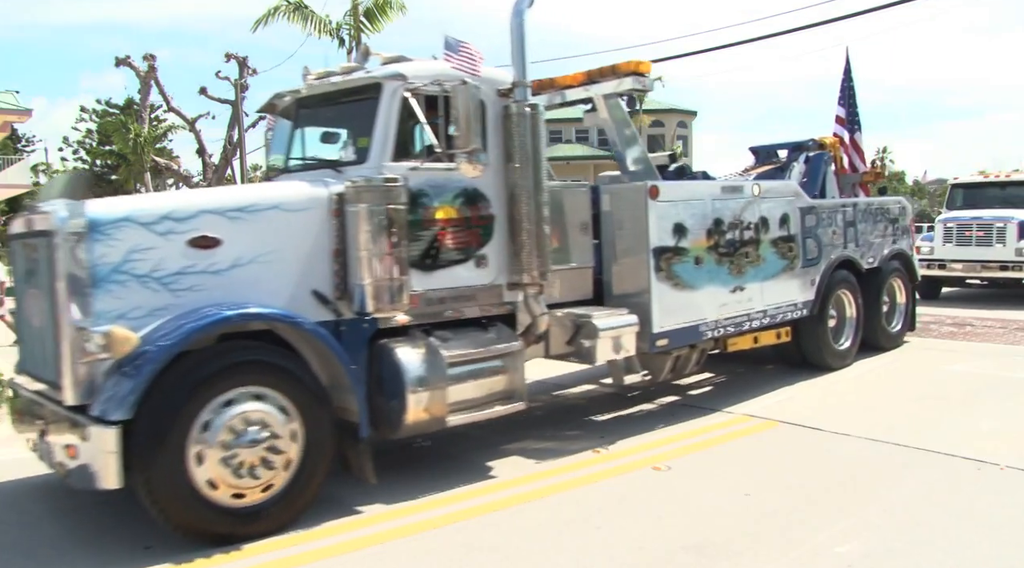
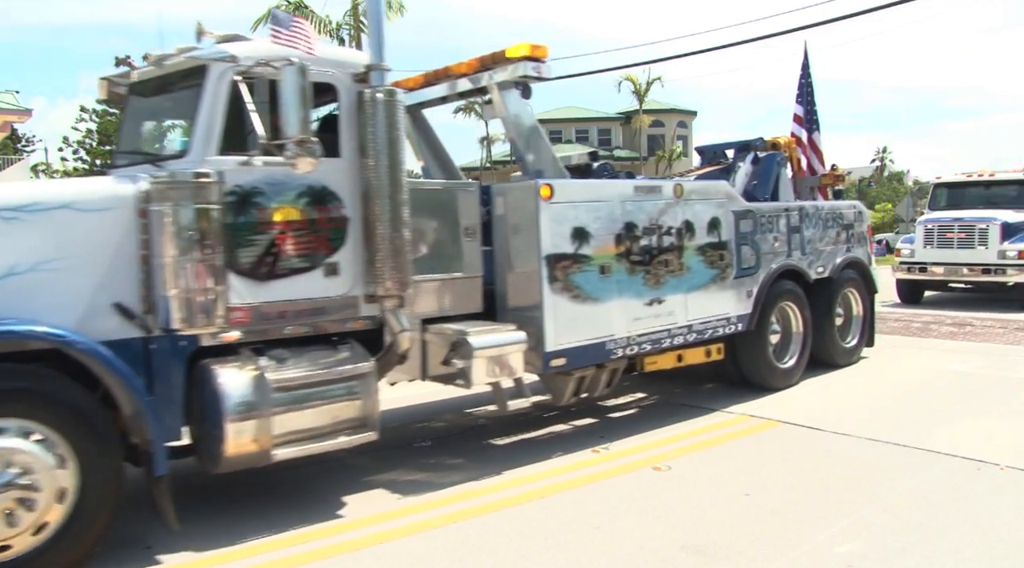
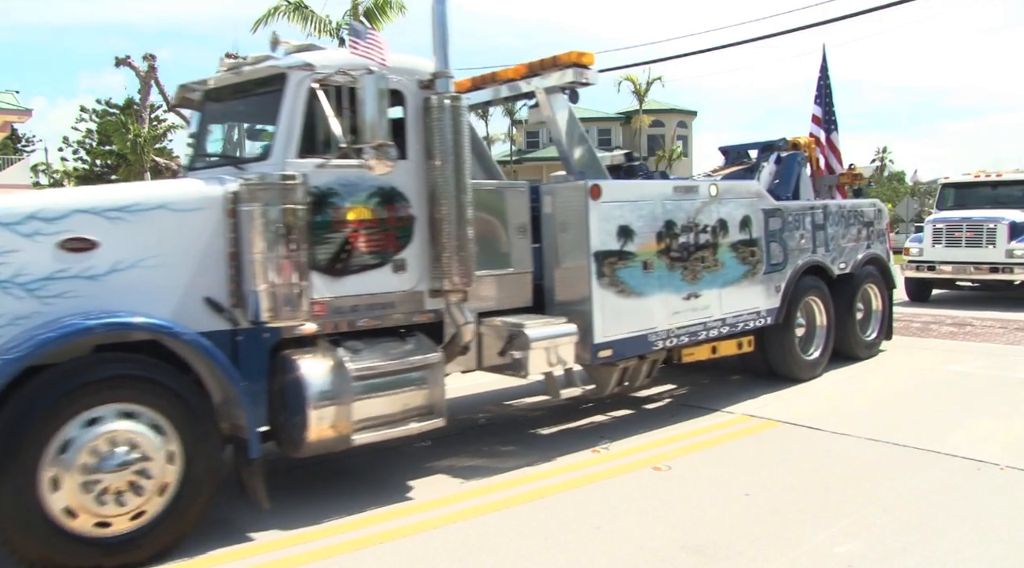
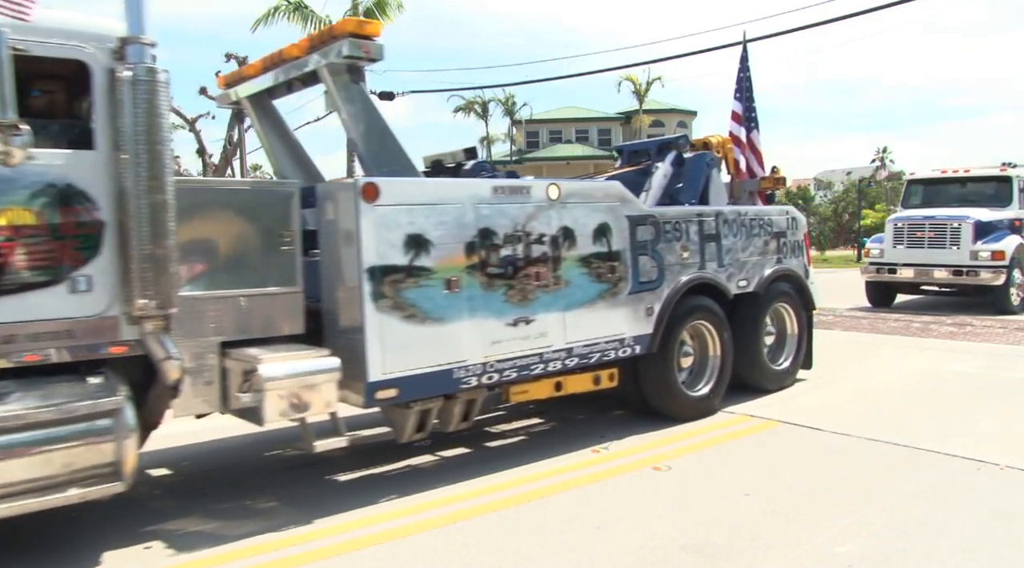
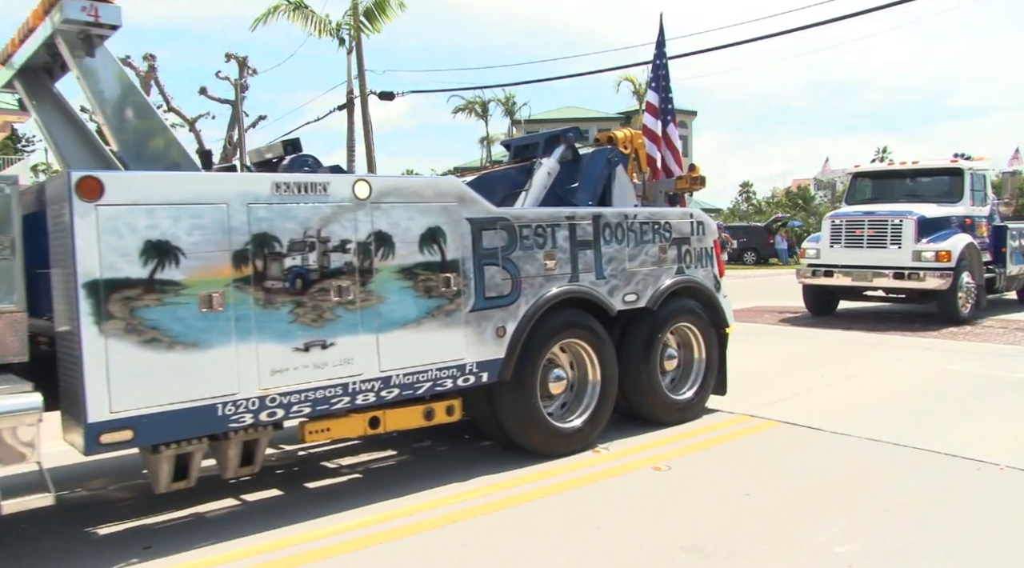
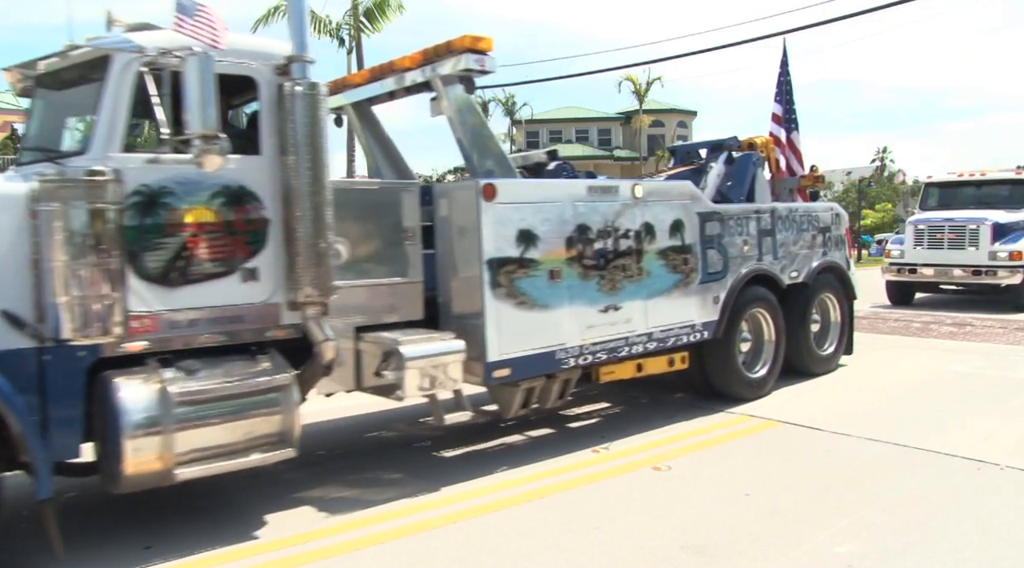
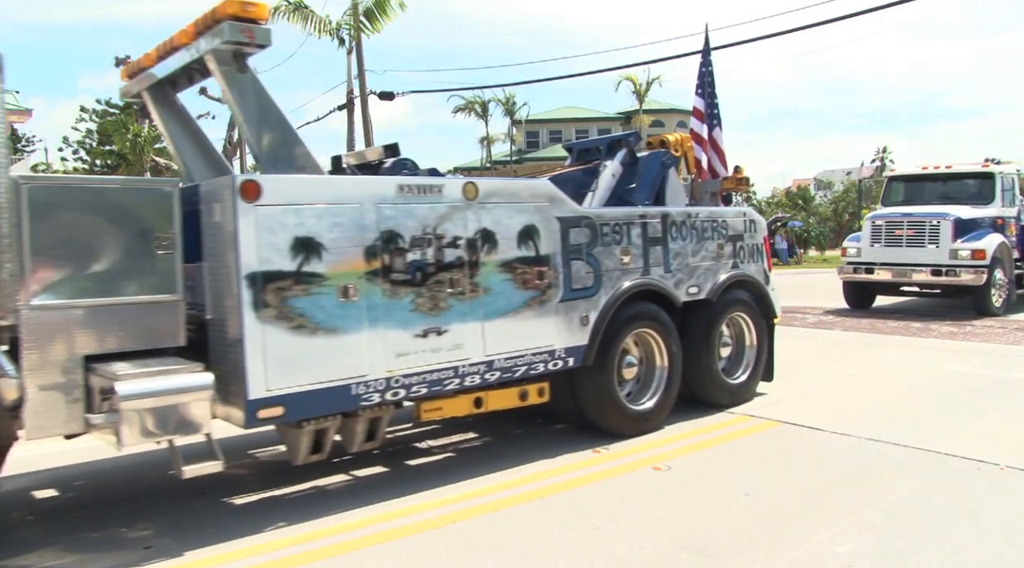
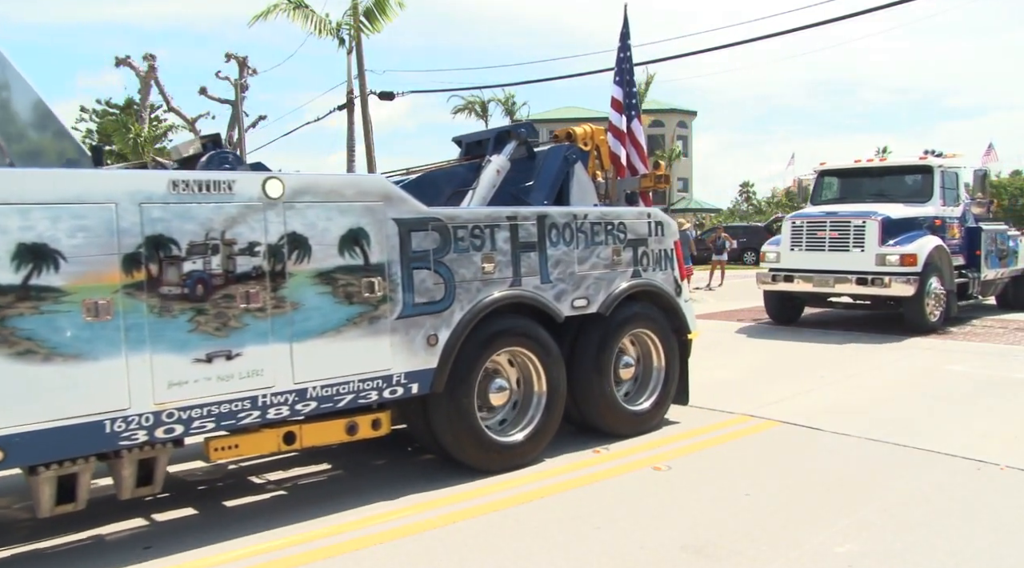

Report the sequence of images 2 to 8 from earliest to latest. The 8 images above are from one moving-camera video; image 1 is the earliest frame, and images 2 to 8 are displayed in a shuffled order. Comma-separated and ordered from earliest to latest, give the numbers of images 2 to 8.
3, 2, 6, 4, 7, 5, 8
